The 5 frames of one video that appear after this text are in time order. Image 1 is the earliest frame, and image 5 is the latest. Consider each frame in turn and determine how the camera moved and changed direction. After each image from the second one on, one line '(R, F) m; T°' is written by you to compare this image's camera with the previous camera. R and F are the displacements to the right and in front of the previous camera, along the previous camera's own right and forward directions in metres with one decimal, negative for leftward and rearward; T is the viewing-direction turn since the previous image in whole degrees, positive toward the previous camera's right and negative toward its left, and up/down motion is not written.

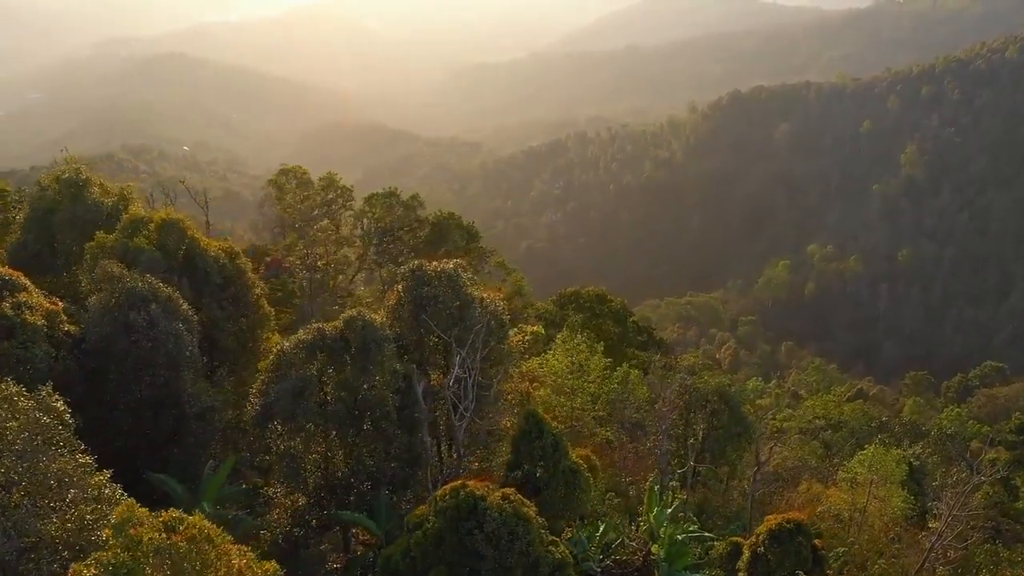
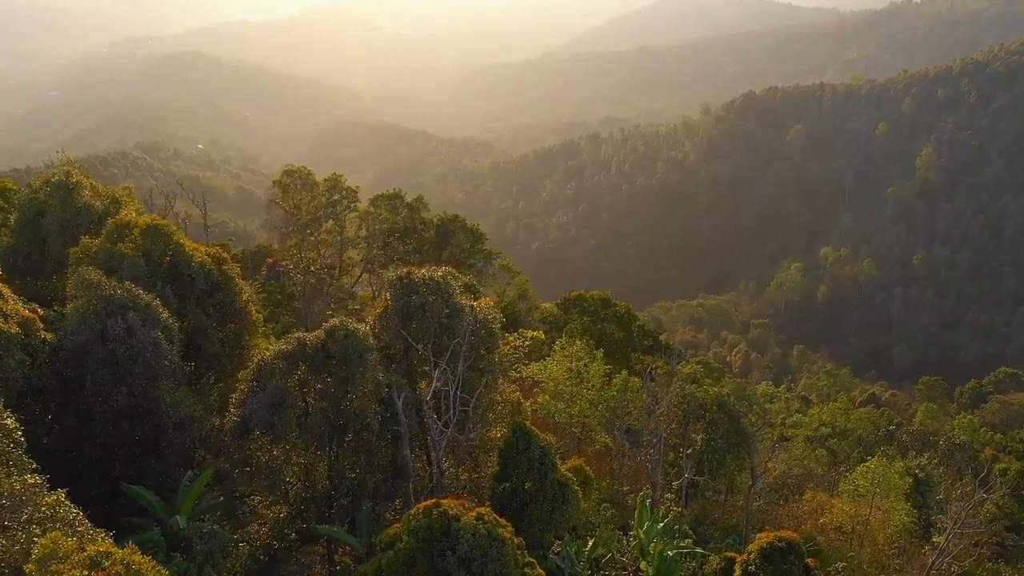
(+0.3, +0.2) m; -1°
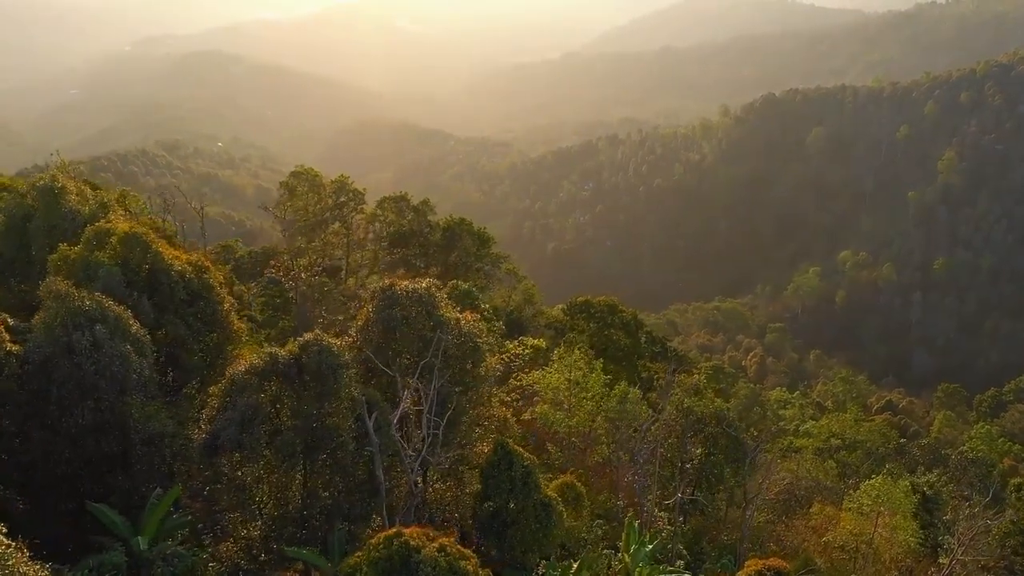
(+0.4, +0.3) m; -1°
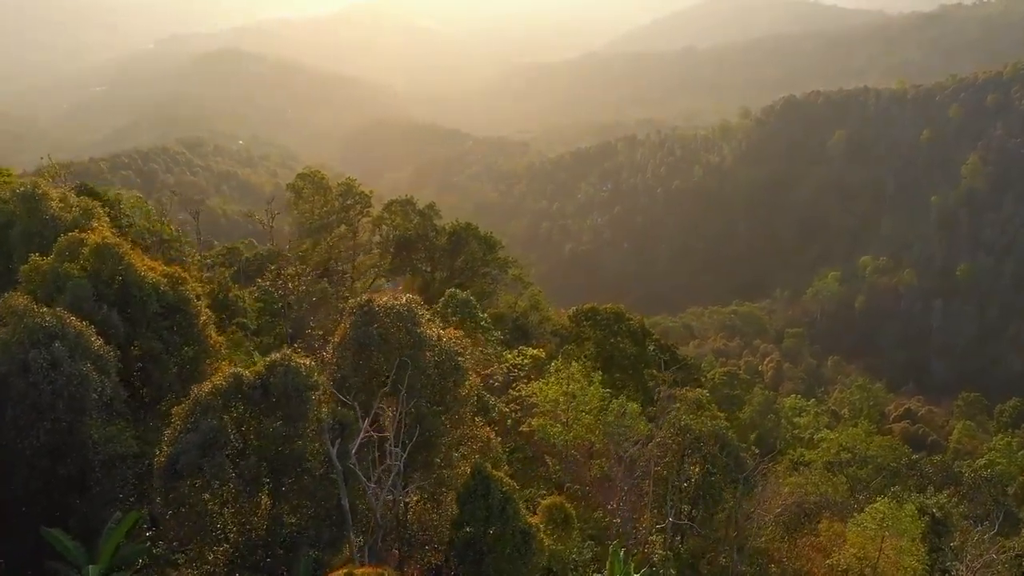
(+0.5, +0.4) m; -1°
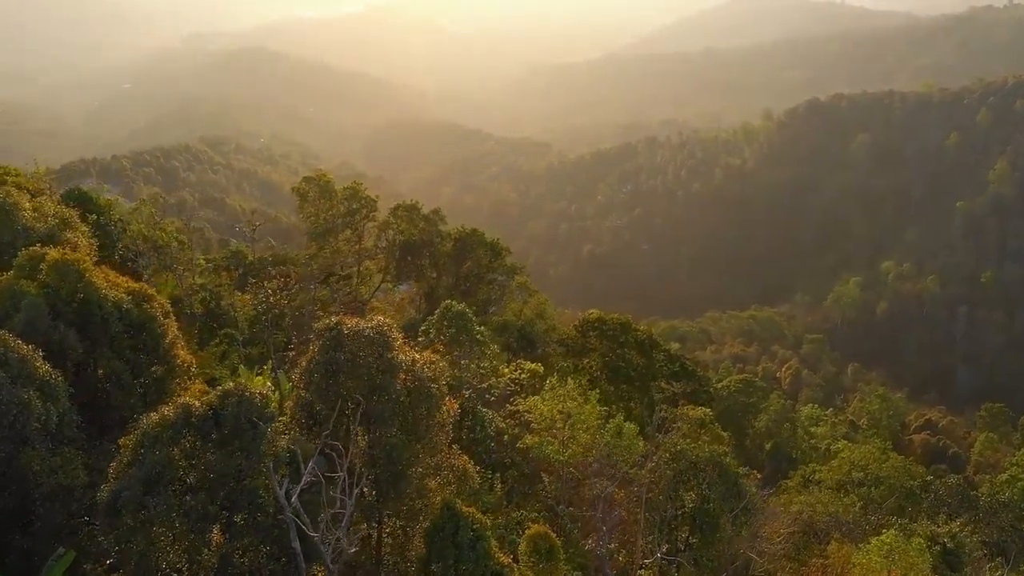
(+0.6, +0.6) m; -1°
